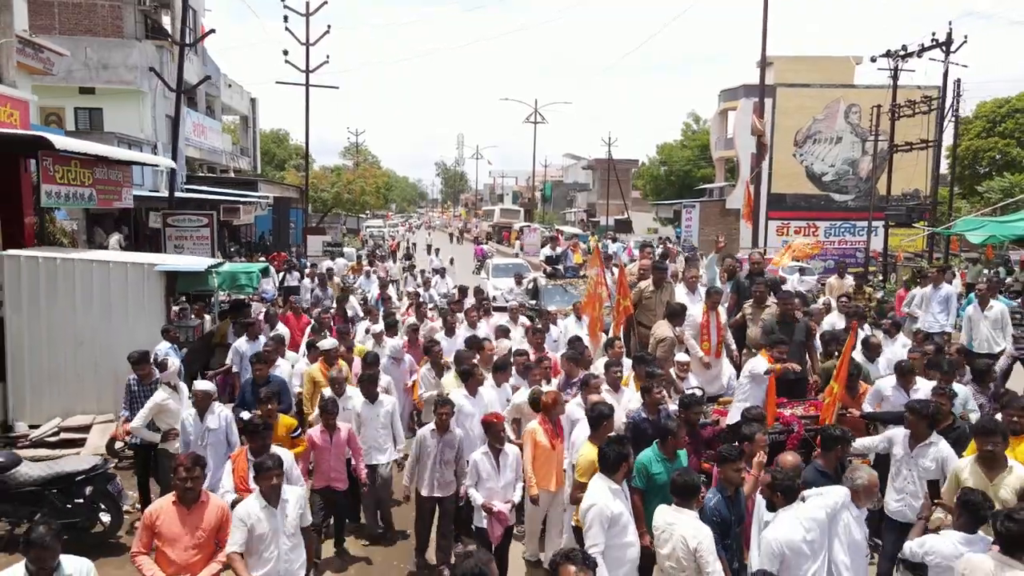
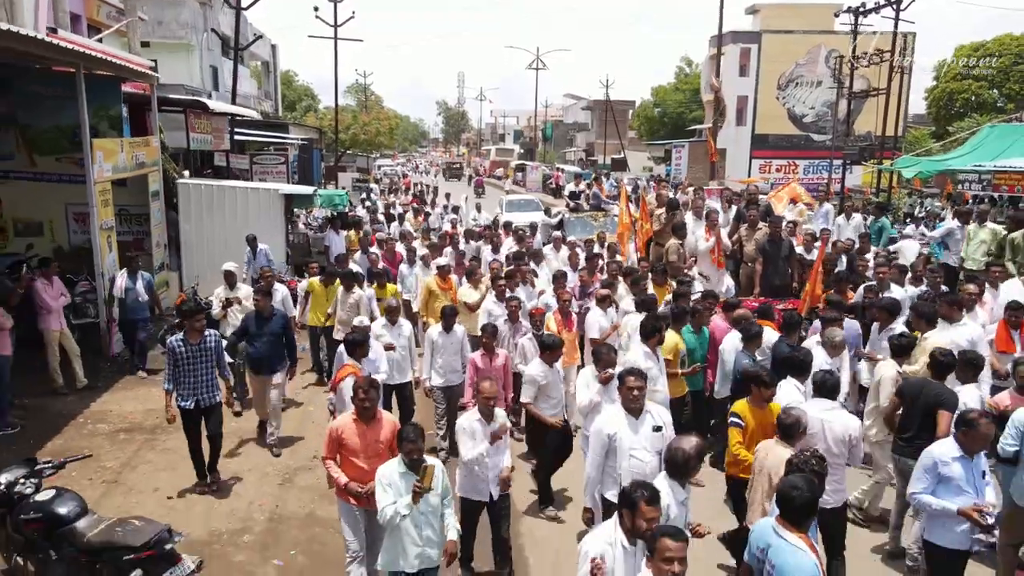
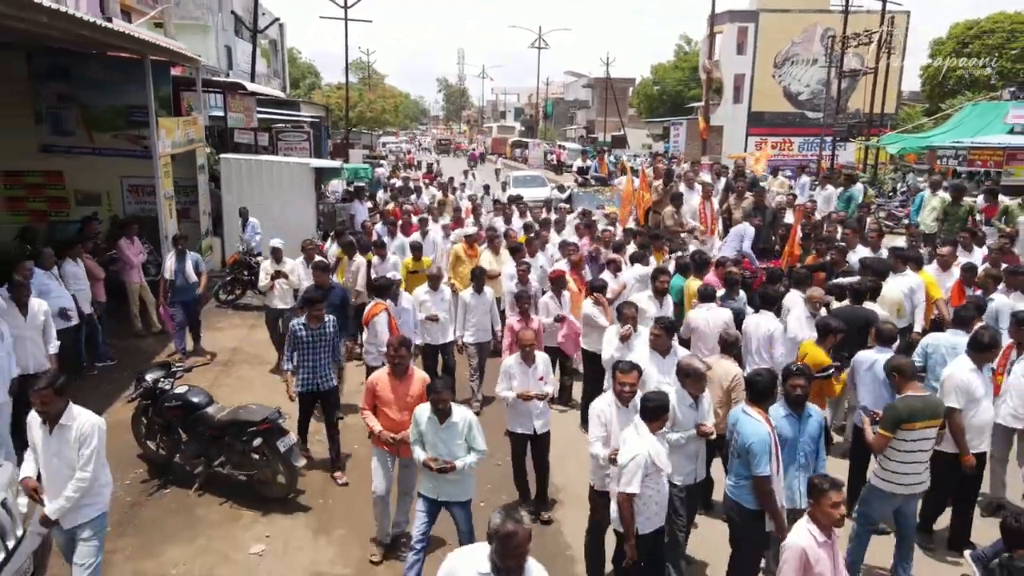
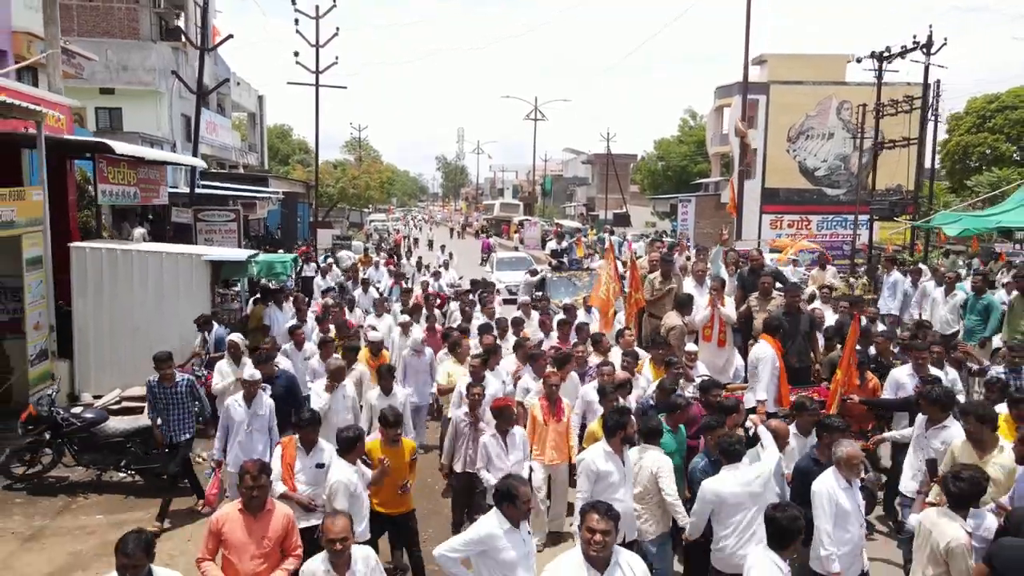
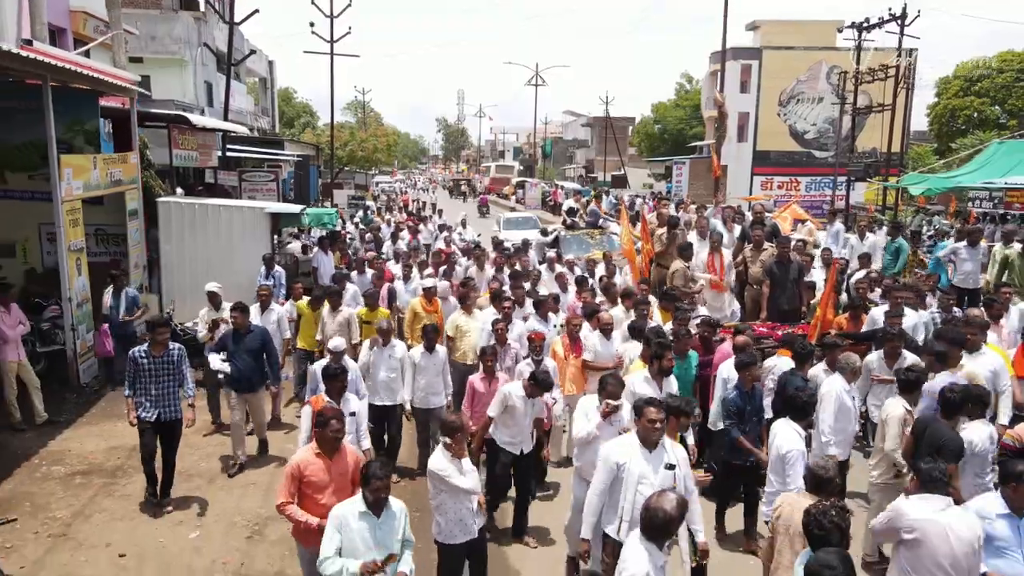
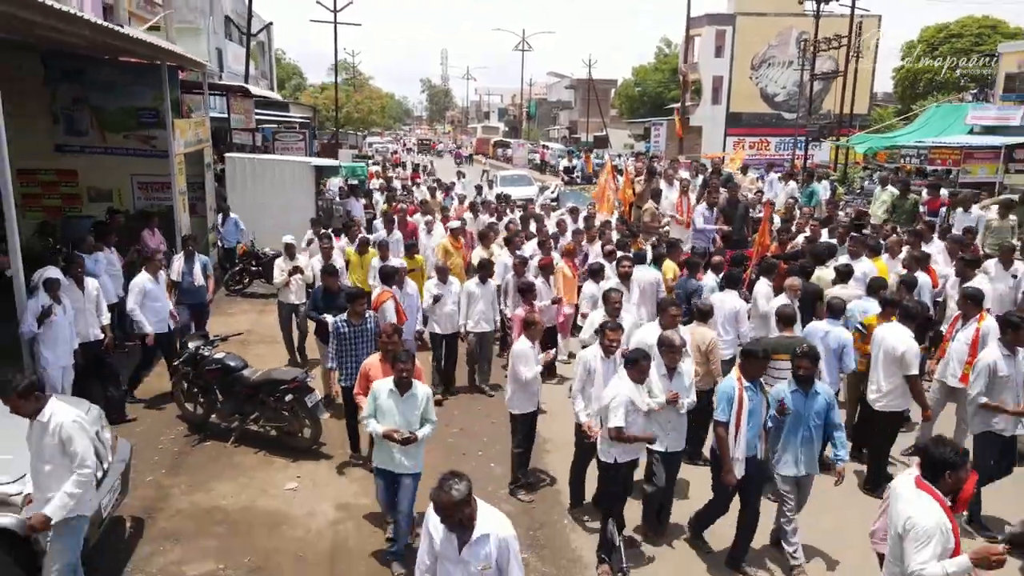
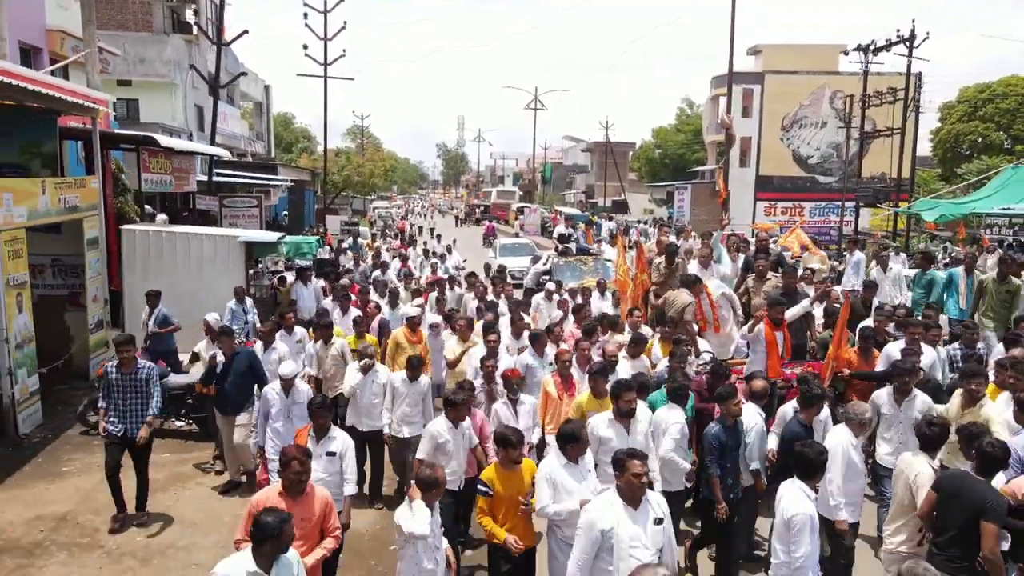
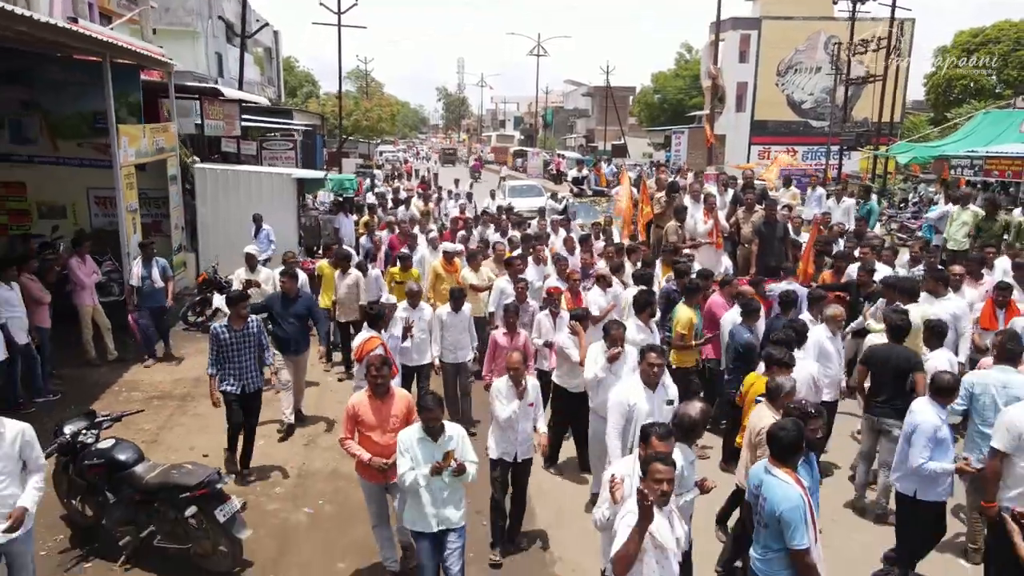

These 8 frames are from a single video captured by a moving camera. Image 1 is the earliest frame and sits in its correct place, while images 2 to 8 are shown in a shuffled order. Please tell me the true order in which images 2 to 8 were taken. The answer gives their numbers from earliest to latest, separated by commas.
4, 7, 5, 2, 8, 3, 6
